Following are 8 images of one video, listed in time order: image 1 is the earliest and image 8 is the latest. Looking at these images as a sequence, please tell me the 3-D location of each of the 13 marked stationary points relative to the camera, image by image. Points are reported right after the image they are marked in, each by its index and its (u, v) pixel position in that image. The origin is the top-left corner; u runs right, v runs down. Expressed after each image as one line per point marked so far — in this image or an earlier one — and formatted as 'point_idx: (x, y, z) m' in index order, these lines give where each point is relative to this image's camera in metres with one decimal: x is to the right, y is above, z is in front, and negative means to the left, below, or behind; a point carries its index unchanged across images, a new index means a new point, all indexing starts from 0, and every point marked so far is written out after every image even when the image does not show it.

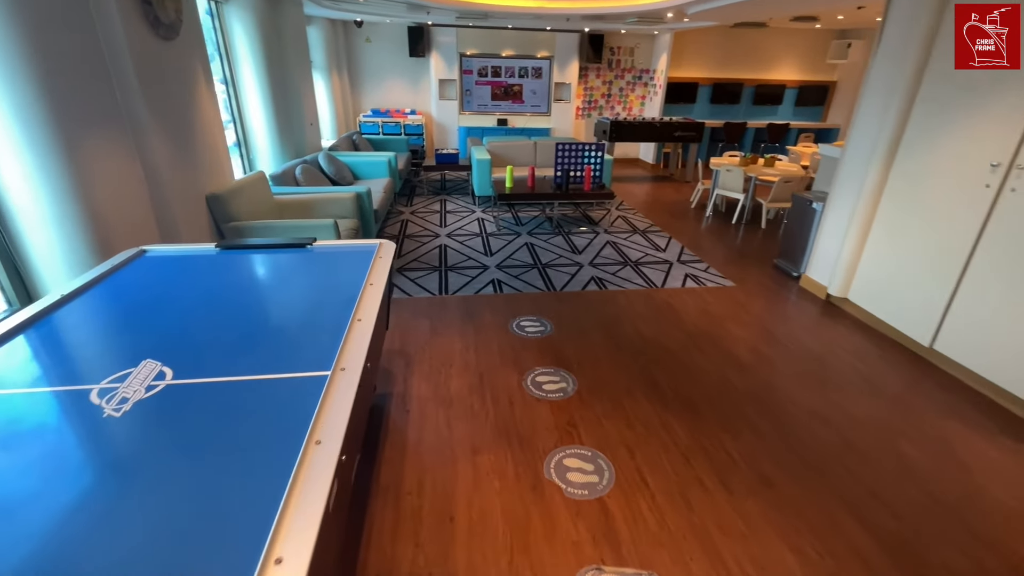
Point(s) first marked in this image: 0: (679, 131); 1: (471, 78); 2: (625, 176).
0: (+2.5, +2.3, +7.1) m
1: (-0.7, +3.5, +7.9) m
2: (+1.8, +1.8, +7.7) m
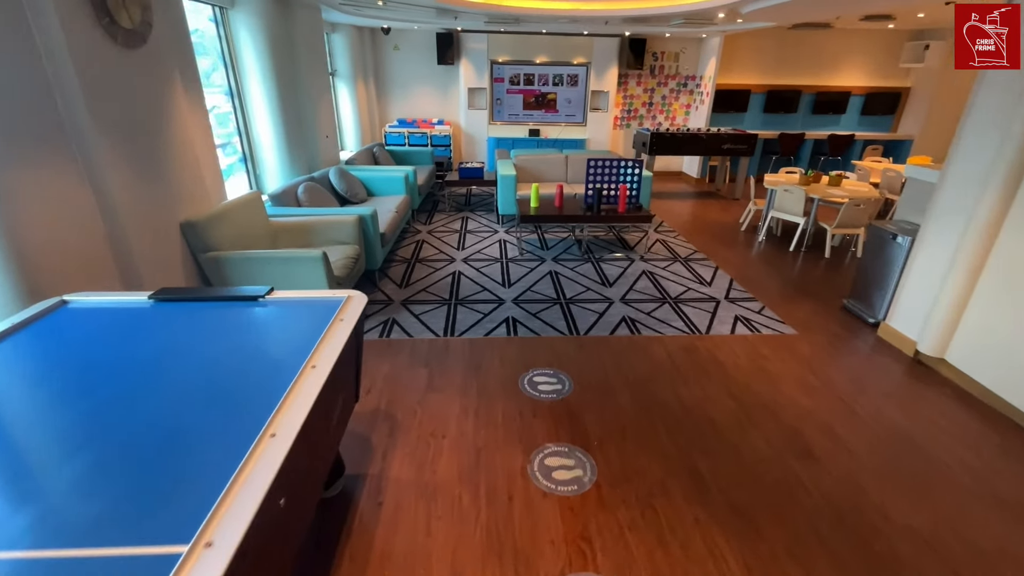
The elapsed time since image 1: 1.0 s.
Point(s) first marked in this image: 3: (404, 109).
0: (+2.9, +1.9, +6.4) m
1: (-0.1, +3.1, +7.5) m
2: (+2.3, +1.4, +7.1) m
3: (-1.7, +2.9, +7.7) m
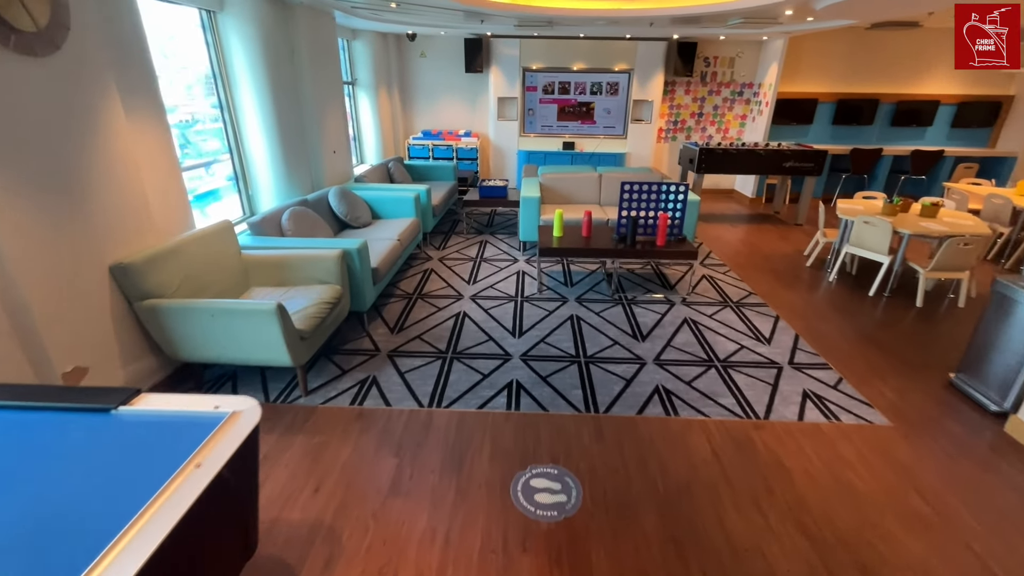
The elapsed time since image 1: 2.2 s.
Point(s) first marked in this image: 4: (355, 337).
0: (+3.2, +1.5, +5.5) m
1: (+0.3, +2.8, +6.9) m
2: (+2.7, +0.9, +6.3) m
3: (-1.2, +2.5, +7.2) m
4: (-1.0, -0.3, +3.1) m
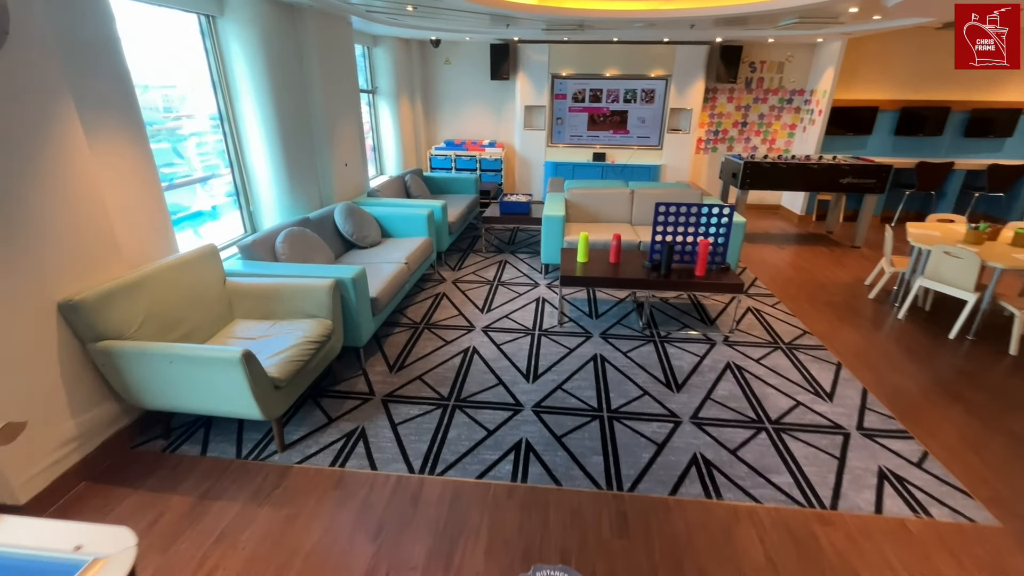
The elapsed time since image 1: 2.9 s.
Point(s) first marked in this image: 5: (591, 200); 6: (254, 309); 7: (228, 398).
0: (+3.5, +1.1, +4.9) m
1: (+0.7, +2.5, +6.5) m
2: (+3.0, +0.6, +5.7) m
3: (-0.8, +2.3, +6.9) m
4: (-1.0, -0.5, +2.8) m
5: (+0.8, +0.8, +4.6) m
6: (-1.4, -0.1, +2.7) m
7: (-1.2, -0.5, +2.0) m
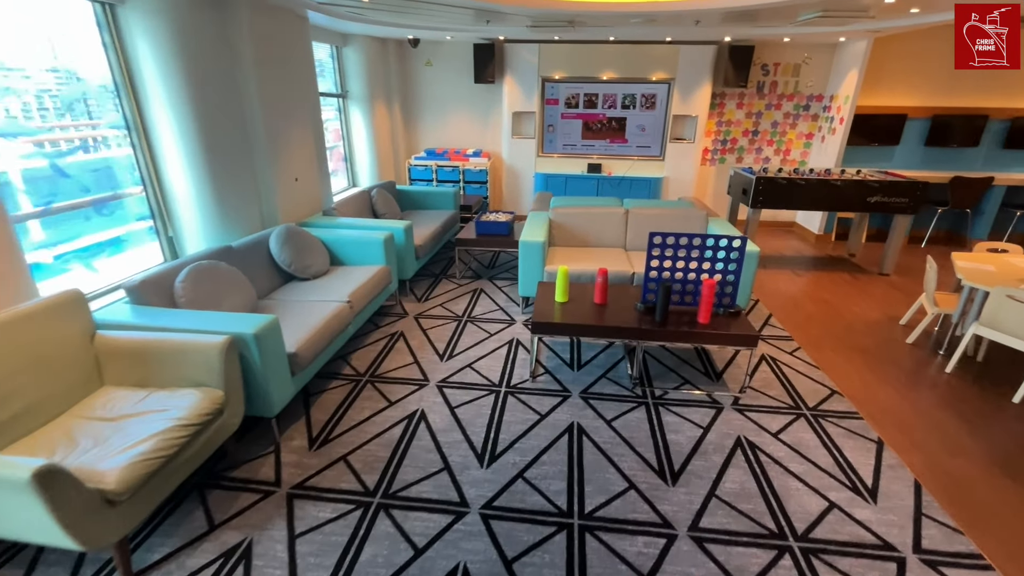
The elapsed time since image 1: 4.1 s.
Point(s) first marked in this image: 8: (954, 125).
0: (+3.3, +0.8, +4.3) m
1: (+0.5, +2.2, +5.9) m
2: (+2.8, +0.3, +5.1) m
3: (-1.0, +2.0, +6.3) m
4: (-1.2, -0.8, +2.2) m
5: (+0.6, +0.6, +4.0) m
6: (-1.7, -0.4, +2.1) m
7: (-1.4, -0.7, +1.4) m
8: (+4.8, +1.8, +5.2) m
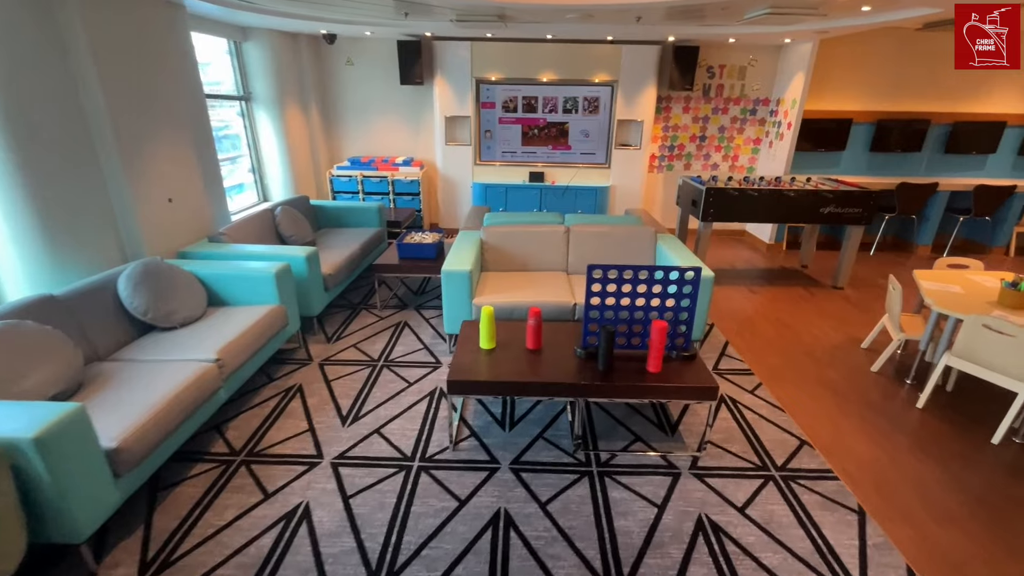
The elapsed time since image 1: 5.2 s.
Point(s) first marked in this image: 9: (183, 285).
0: (+2.7, +0.7, +4.1) m
1: (-0.2, +2.0, +5.4) m
2: (+2.1, +0.2, +4.8) m
3: (-1.8, +1.7, +5.7) m
4: (-1.5, -1.0, +1.6) m
5: (0.0, +0.3, +3.5) m
6: (-2.0, -0.7, +1.4) m
7: (-1.7, -1.0, +0.8) m
8: (+4.1, +1.7, +5.1) m
9: (-1.9, 0.0, +2.7) m
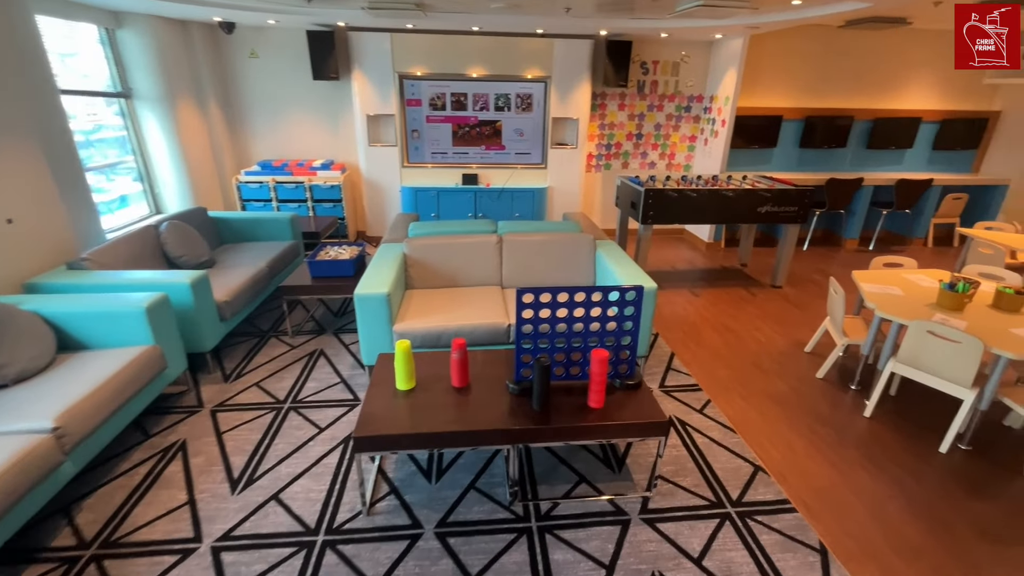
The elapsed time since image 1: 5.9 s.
0: (+2.1, +0.7, +4.0) m
1: (-1.0, +1.8, +5.0) m
2: (+1.5, +0.1, +4.7) m
3: (-2.5, +1.5, +5.1) m
4: (-1.7, -1.2, +1.1) m
5: (-0.5, +0.2, +3.1) m
6: (-2.2, -0.9, +0.9) m
7: (-1.8, -1.2, +0.3) m
8: (+3.4, +1.7, +5.2) m
9: (-2.2, -0.2, +2.2) m
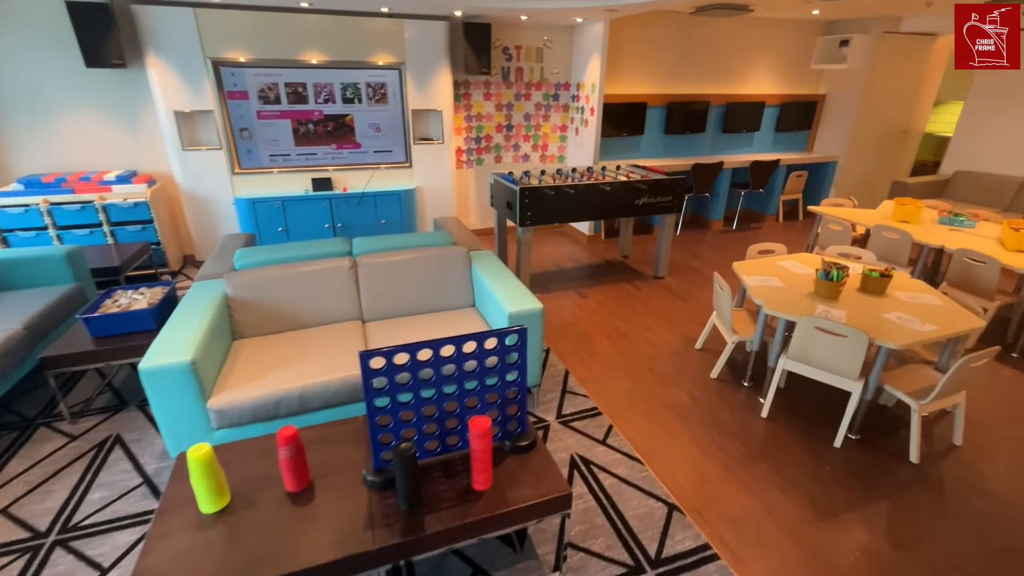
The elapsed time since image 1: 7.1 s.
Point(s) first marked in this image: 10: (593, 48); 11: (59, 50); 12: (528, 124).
0: (+1.1, +0.7, +3.9) m
1: (-2.3, +1.6, +4.1) m
2: (+0.4, +0.1, +4.4) m
3: (-3.8, +1.1, +3.9) m
4: (-1.8, -1.6, +0.2) m
5: (-1.2, 0.0, +2.5) m
6: (-2.3, -1.3, -0.1) m
7: (-1.8, -1.6, -0.6) m
8: (+1.9, +1.9, +5.2) m
9: (-2.7, -0.6, +1.2) m
10: (+0.8, +2.3, +4.6) m
11: (-3.5, +1.8, +3.7) m
12: (+0.2, +1.7, +5.1) m
